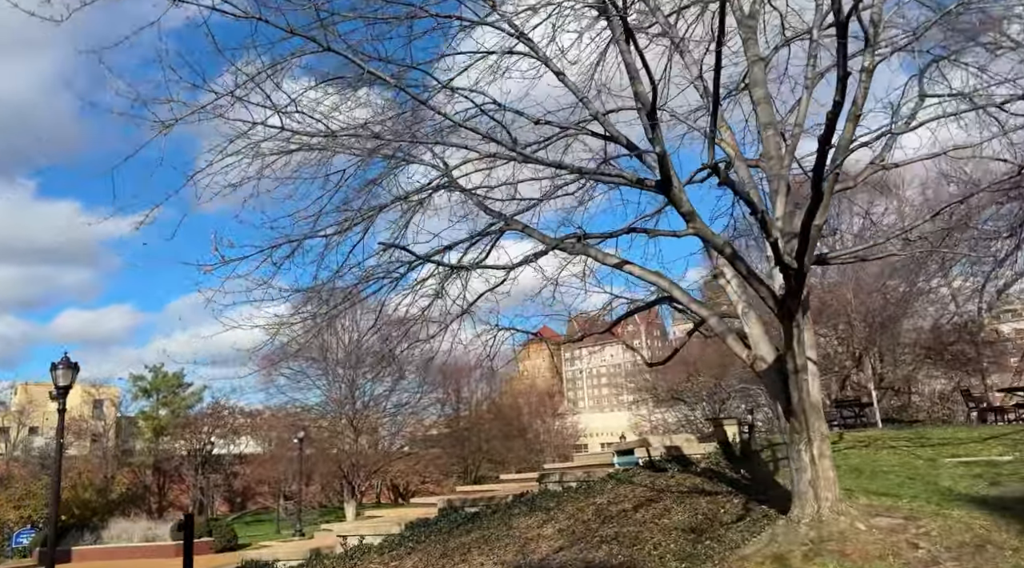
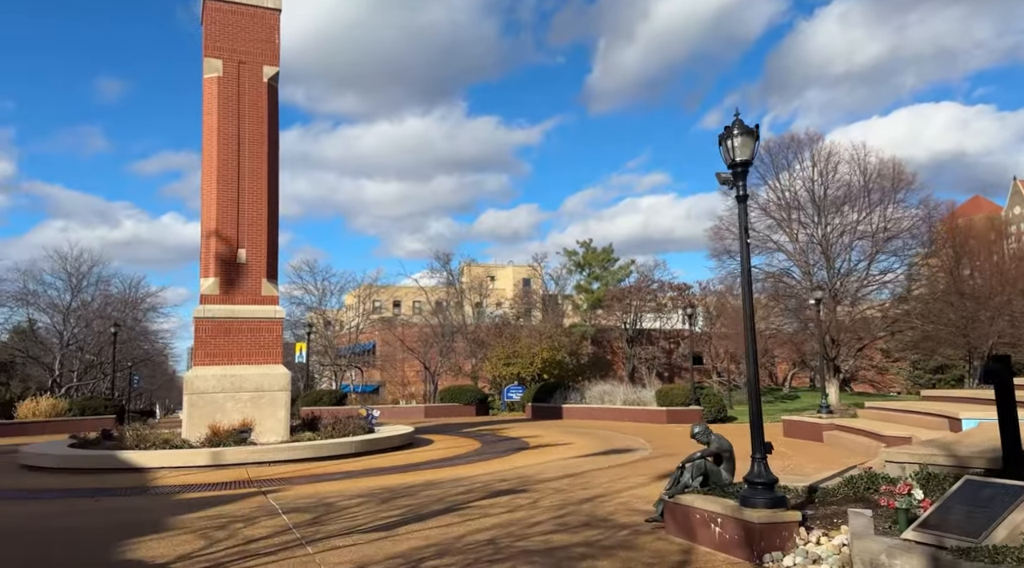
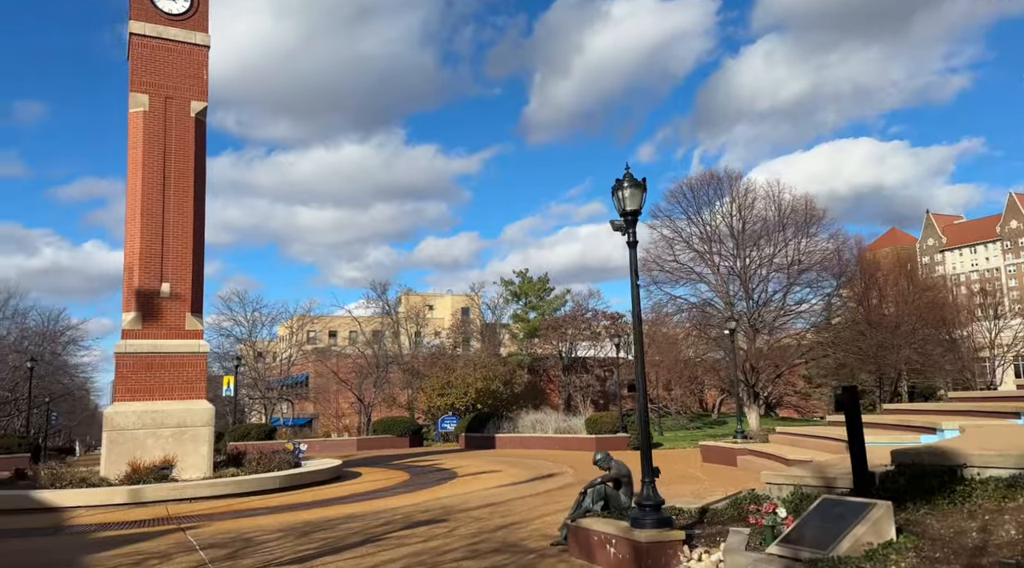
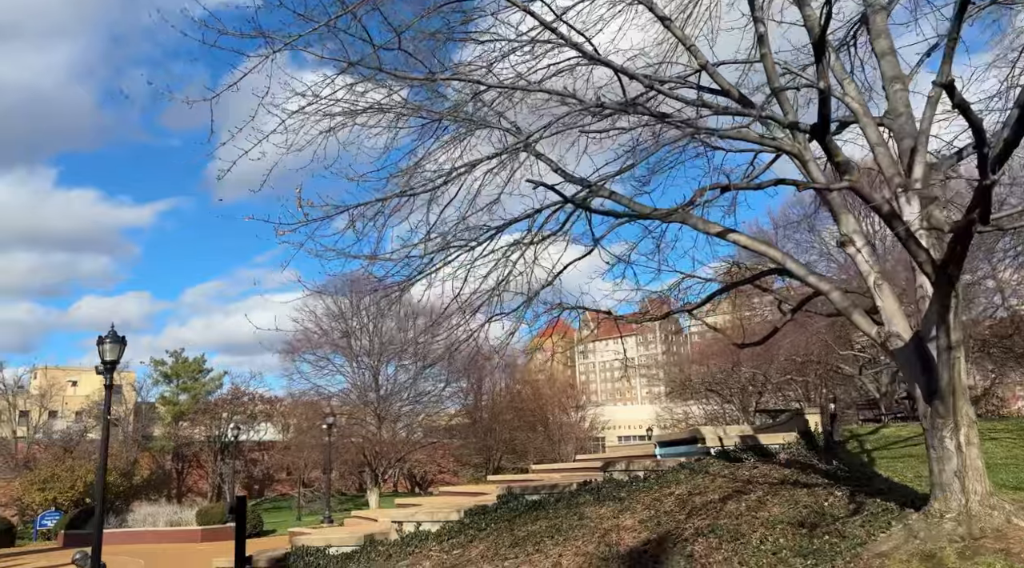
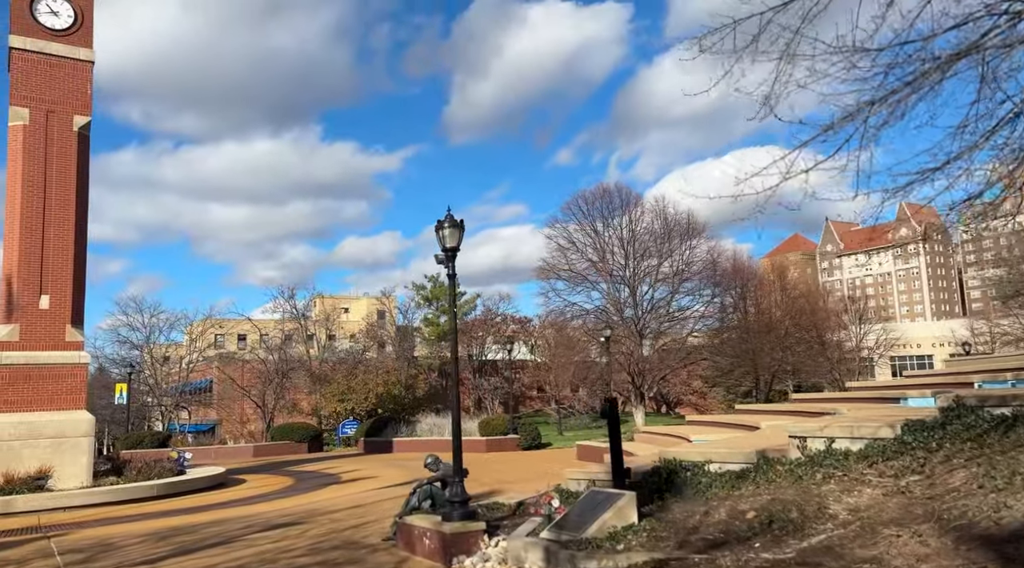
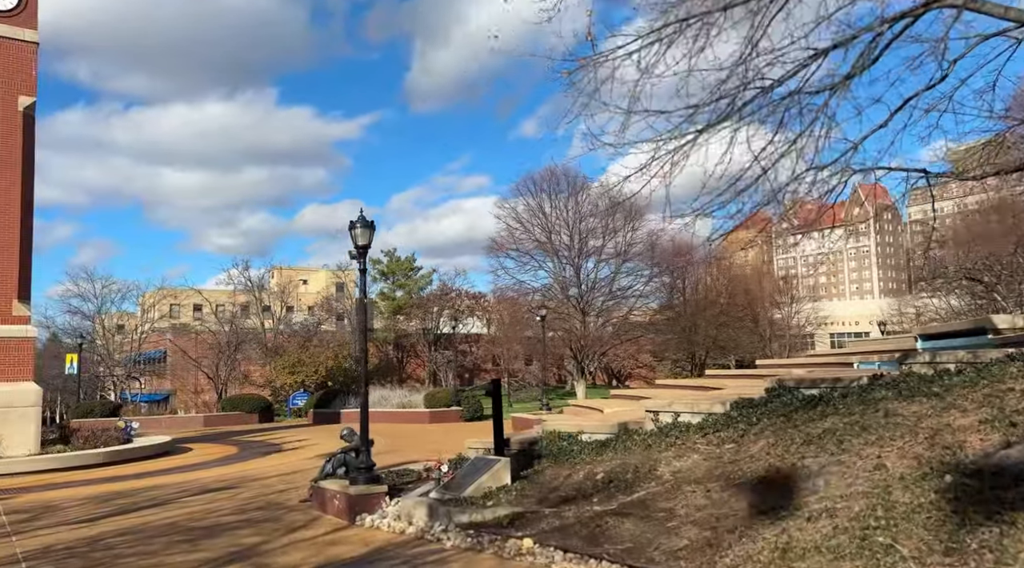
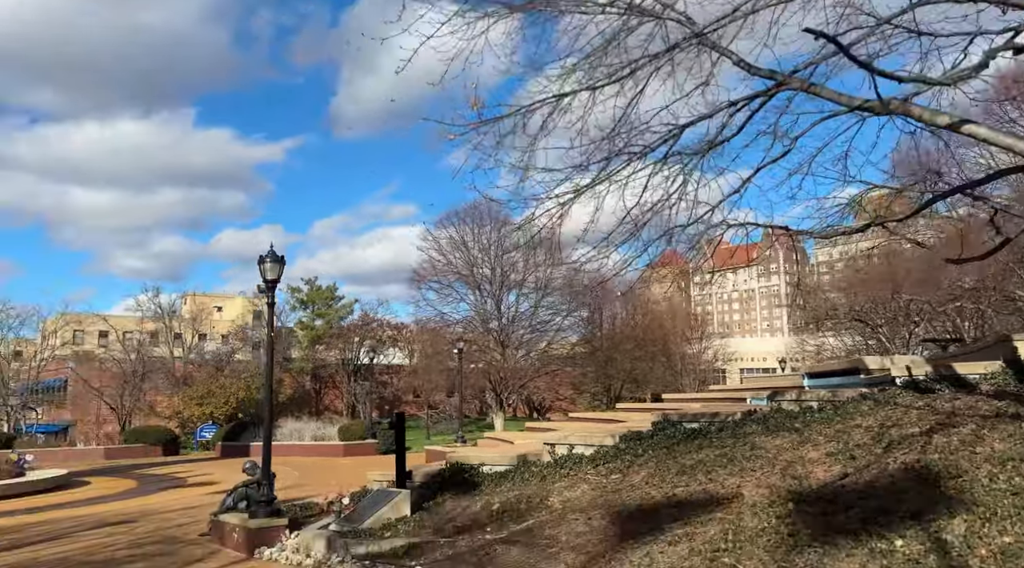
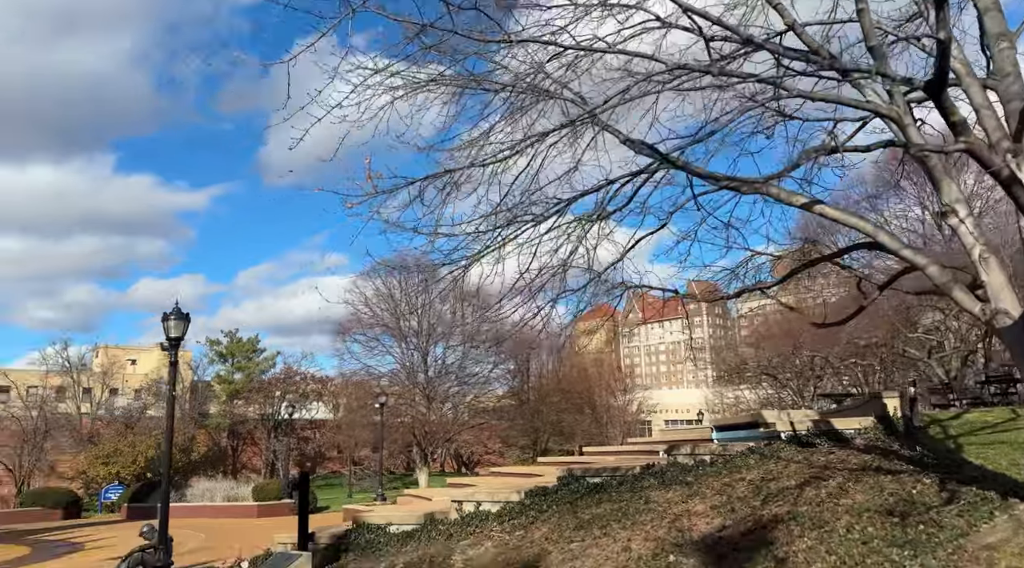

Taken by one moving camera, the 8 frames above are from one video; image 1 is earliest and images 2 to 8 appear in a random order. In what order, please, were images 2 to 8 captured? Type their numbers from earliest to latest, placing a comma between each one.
4, 8, 7, 6, 5, 3, 2
